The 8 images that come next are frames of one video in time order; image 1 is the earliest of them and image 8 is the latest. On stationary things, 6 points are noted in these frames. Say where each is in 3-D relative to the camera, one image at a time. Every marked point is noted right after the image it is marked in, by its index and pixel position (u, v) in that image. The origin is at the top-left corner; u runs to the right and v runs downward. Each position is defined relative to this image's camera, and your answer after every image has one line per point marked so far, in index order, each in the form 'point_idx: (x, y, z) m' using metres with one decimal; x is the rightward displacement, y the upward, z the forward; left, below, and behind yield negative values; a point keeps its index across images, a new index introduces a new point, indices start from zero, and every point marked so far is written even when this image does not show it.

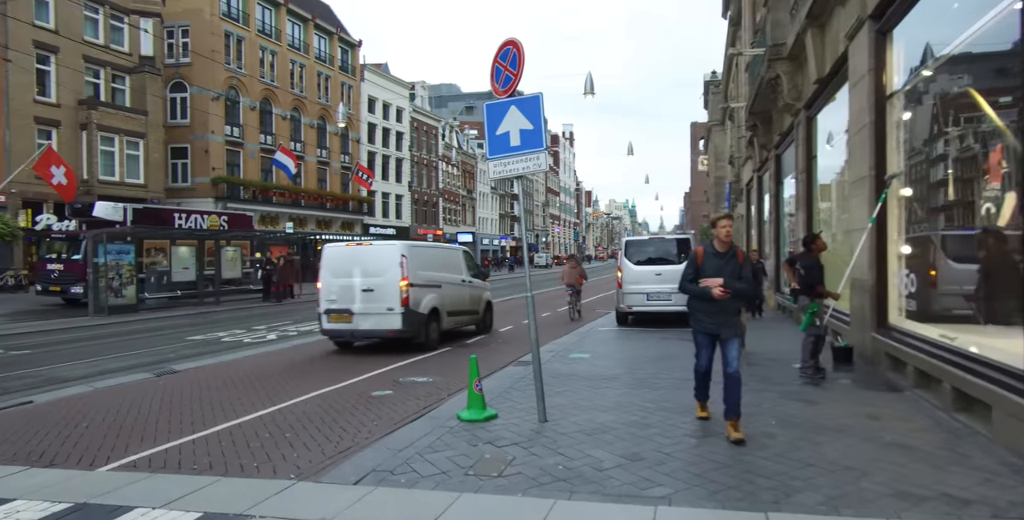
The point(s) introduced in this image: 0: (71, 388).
0: (-6.3, -1.8, +8.5) m
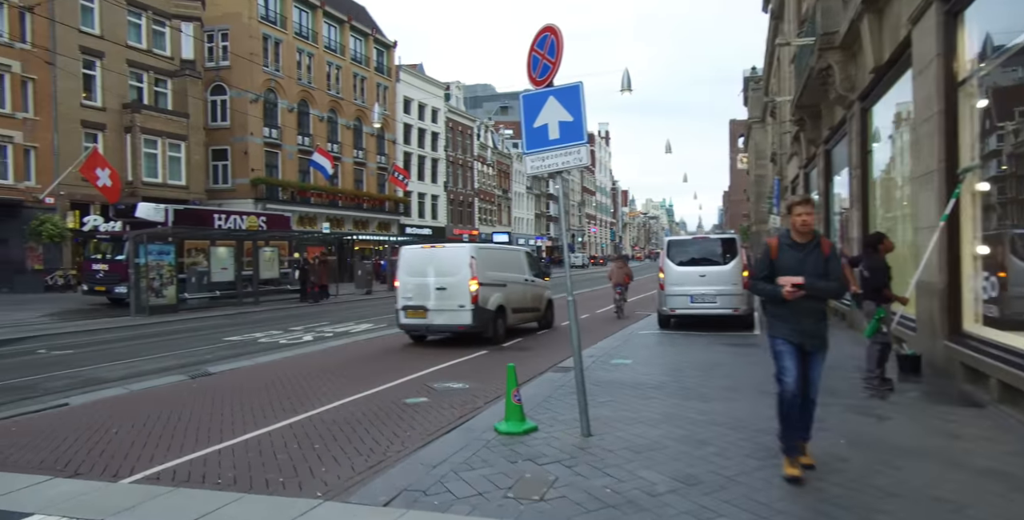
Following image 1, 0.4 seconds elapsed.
0: (-5.8, -1.9, +8.4) m
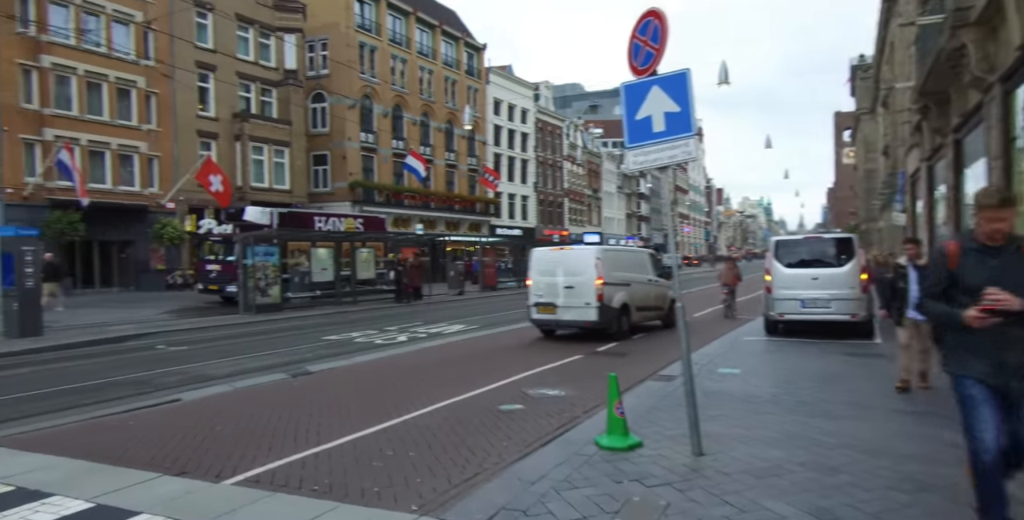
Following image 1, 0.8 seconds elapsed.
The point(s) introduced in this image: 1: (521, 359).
0: (-4.4, -1.9, +8.7) m
1: (+0.2, -1.8, +11.0) m
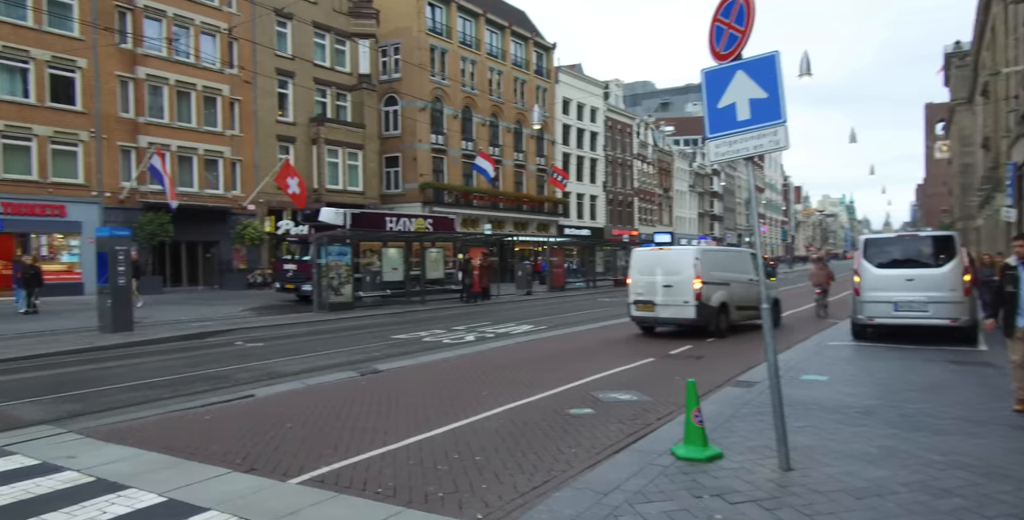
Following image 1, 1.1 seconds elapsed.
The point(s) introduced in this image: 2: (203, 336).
0: (-3.4, -1.9, +8.9) m
1: (+1.4, -1.8, +10.7) m
2: (-7.5, -1.8, +14.2) m
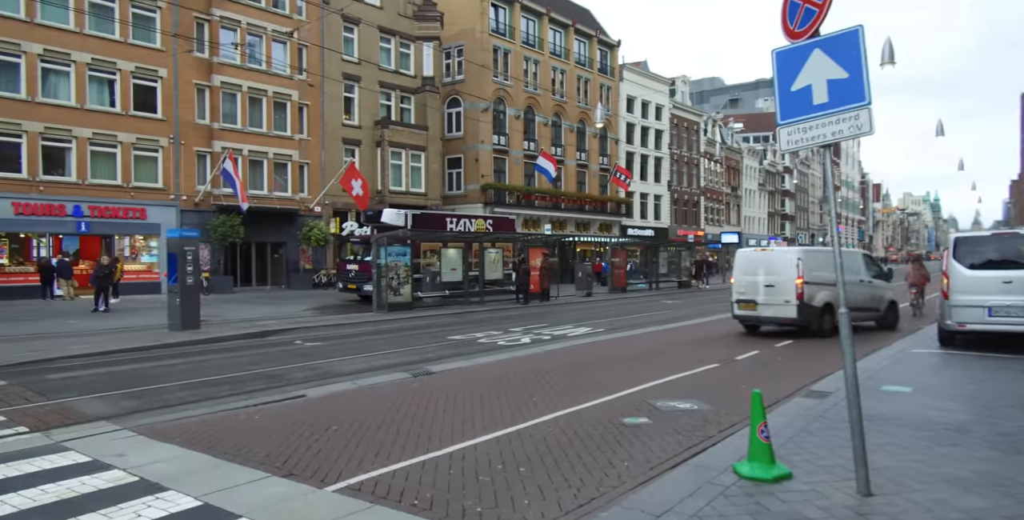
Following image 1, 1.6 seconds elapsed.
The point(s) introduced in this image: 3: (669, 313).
0: (-2.6, -1.9, +8.9) m
1: (+2.3, -1.8, +10.2) m
2: (-6.1, -1.8, +14.6) m
3: (+5.3, -1.8, +19.9) m
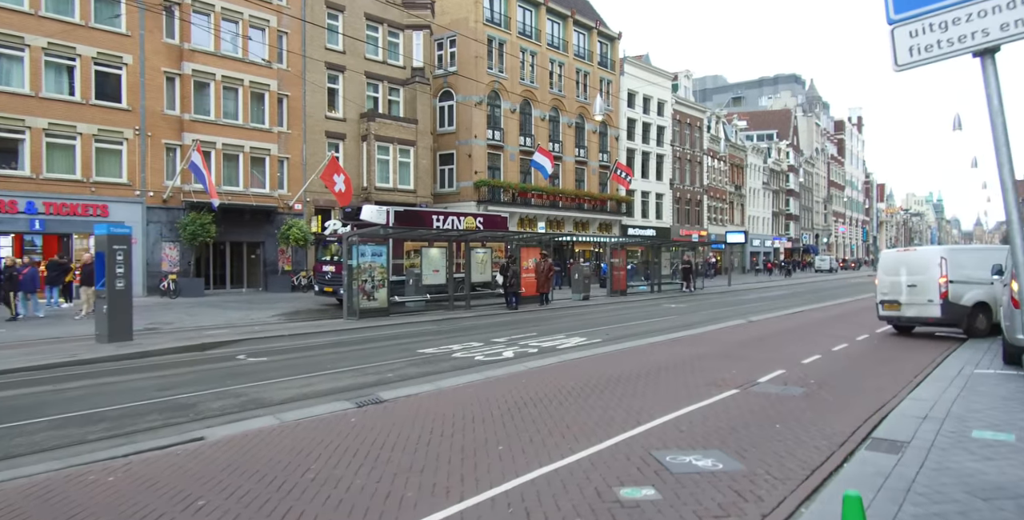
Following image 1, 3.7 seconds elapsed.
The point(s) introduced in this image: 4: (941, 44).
0: (-3.0, -1.9, +6.9) m
1: (+2.0, -1.8, +8.2) m
2: (-6.5, -1.9, +12.7) m
3: (+5.0, -1.8, +18.0) m
4: (+1.8, +0.9, +2.5) m
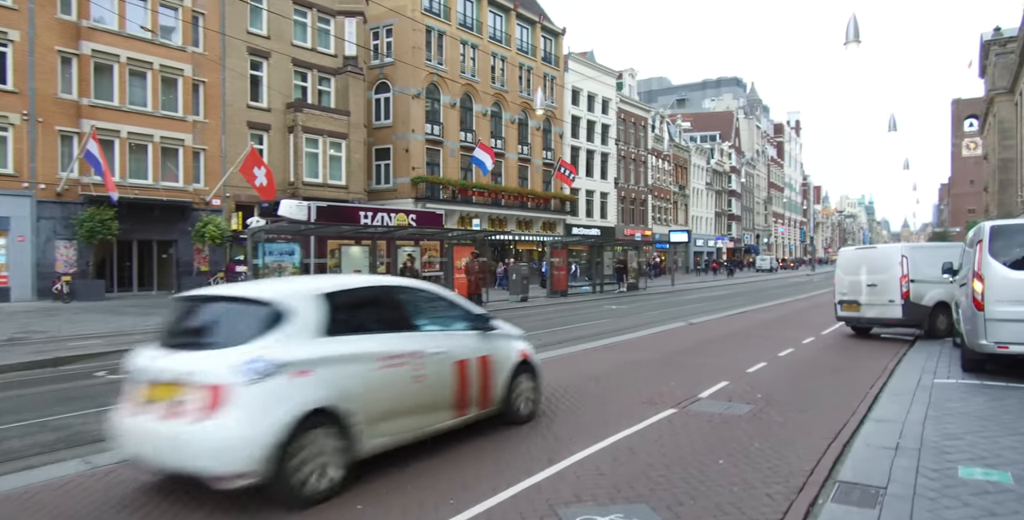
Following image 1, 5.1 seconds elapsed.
0: (-4.1, -1.8, +5.2) m
1: (+0.8, -1.8, +6.9) m
2: (-8.1, -1.8, +10.7) m
3: (+2.9, -1.8, +16.9) m
4: (+1.1, +1.0, +1.2) m
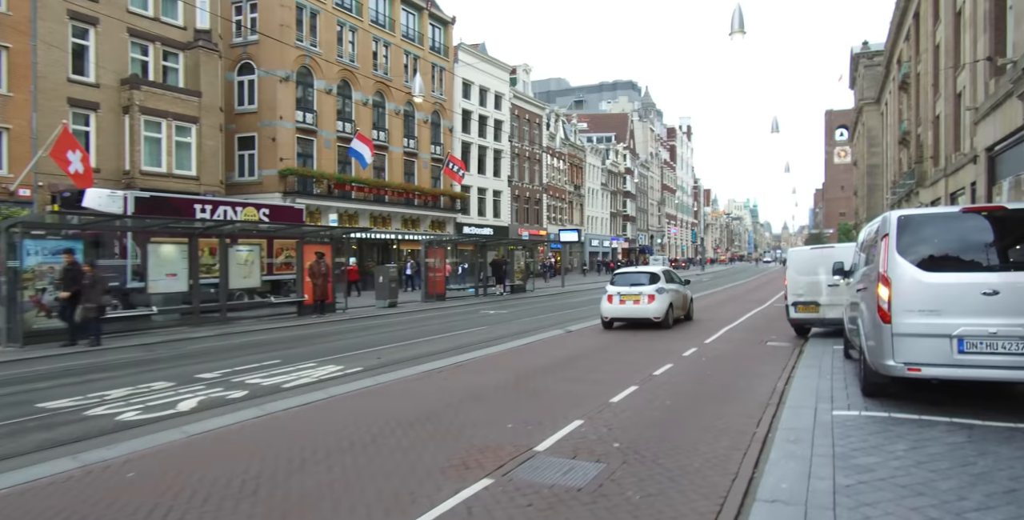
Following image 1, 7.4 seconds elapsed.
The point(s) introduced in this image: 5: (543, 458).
0: (-5.8, -1.8, +2.1) m
1: (-1.3, -1.8, +4.6) m
2: (-10.6, -1.9, +6.9) m
3: (-0.7, -1.8, +14.7) m
4: (-0.1, +1.0, -1.0) m
5: (+0.3, -1.7, +5.1) m
